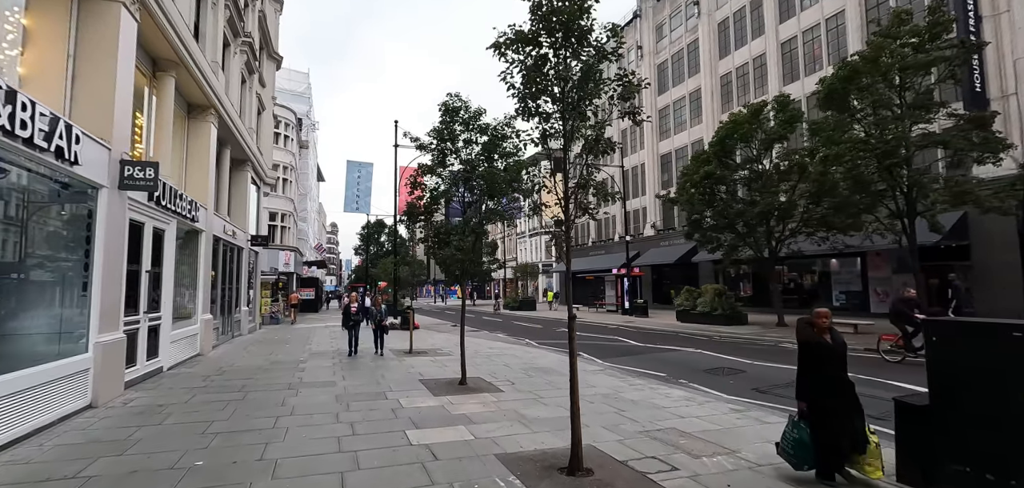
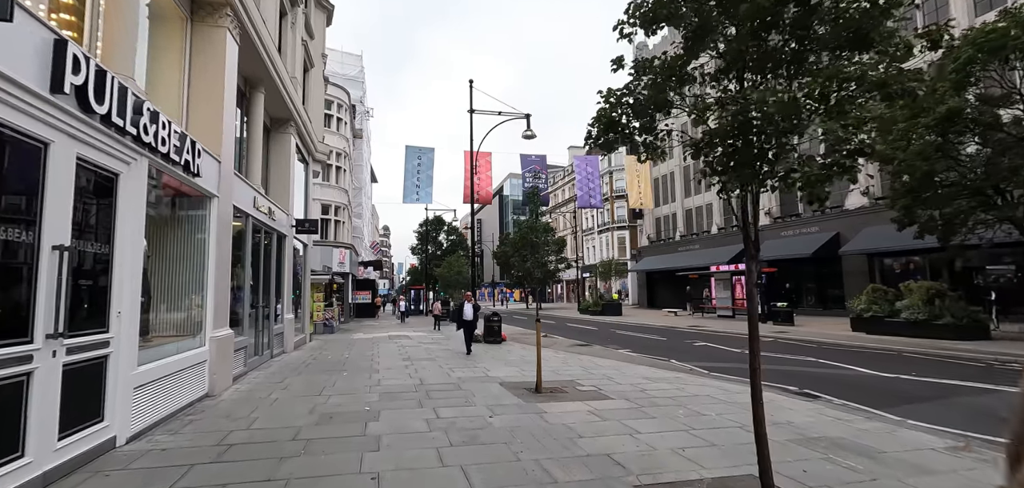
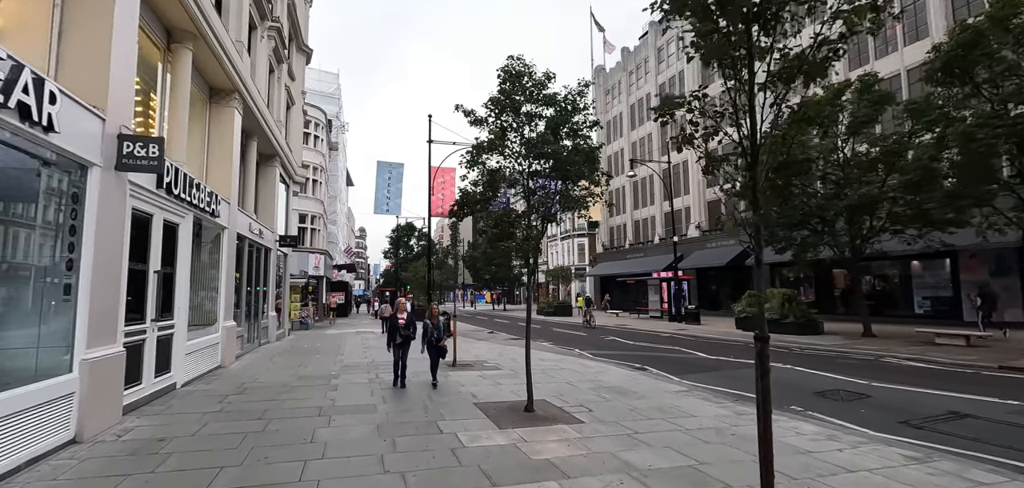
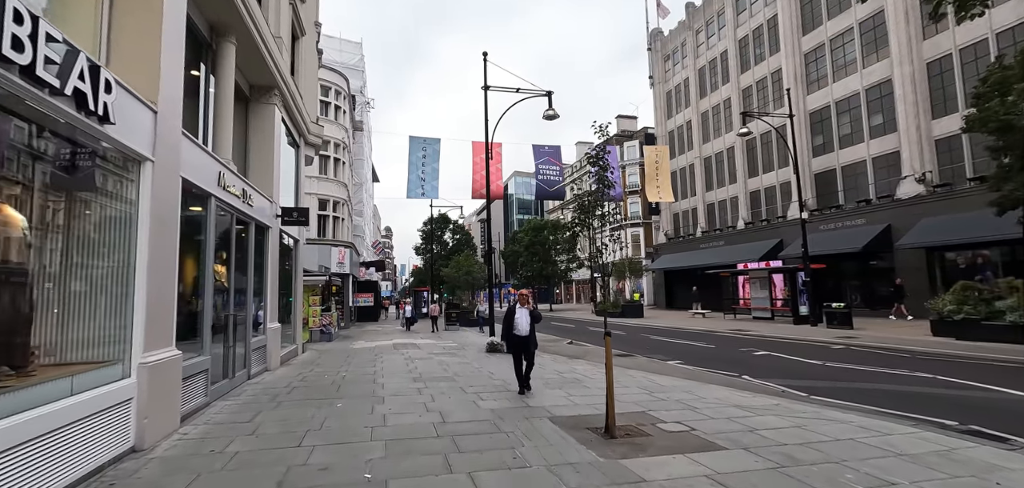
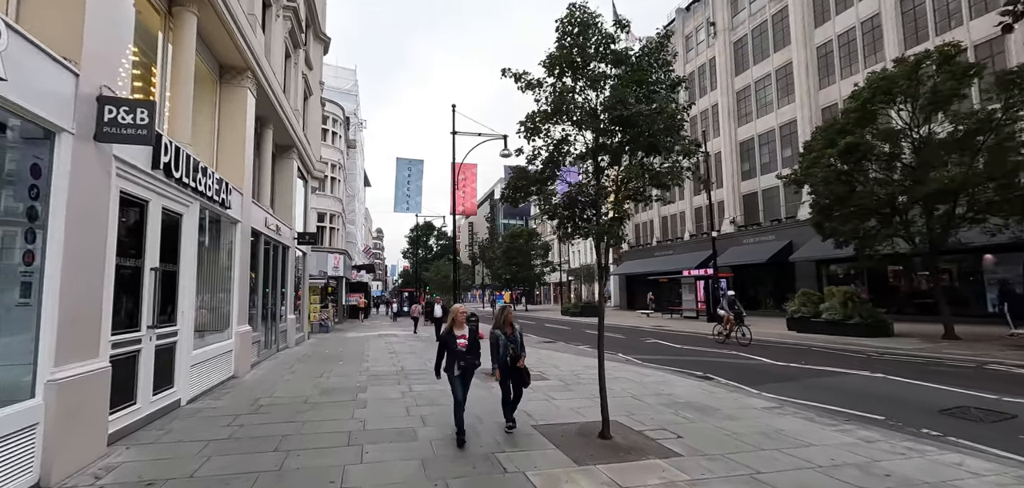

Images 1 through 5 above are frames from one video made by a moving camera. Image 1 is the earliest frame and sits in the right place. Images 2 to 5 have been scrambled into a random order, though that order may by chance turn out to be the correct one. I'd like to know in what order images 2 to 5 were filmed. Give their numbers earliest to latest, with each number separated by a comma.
3, 5, 2, 4
